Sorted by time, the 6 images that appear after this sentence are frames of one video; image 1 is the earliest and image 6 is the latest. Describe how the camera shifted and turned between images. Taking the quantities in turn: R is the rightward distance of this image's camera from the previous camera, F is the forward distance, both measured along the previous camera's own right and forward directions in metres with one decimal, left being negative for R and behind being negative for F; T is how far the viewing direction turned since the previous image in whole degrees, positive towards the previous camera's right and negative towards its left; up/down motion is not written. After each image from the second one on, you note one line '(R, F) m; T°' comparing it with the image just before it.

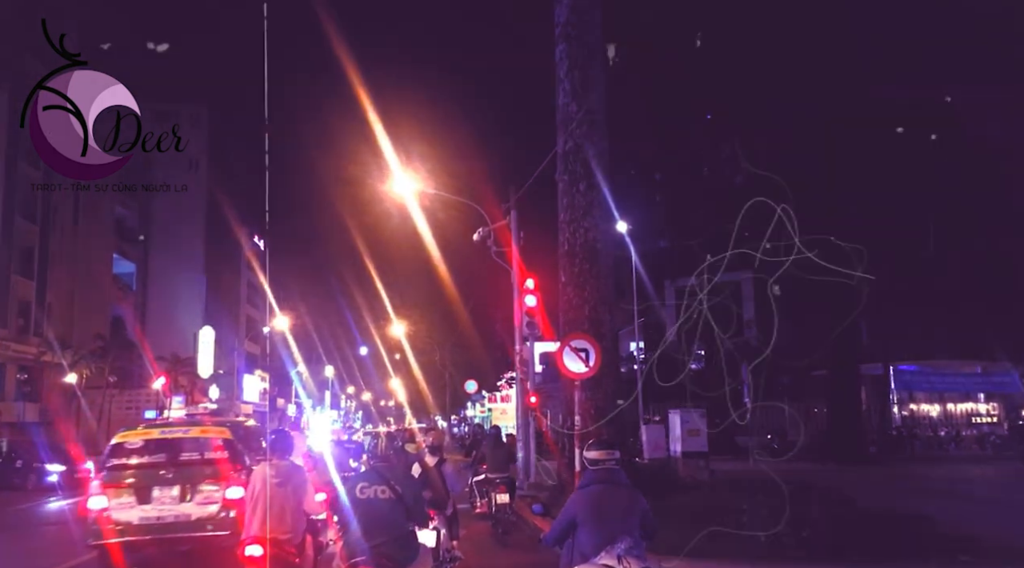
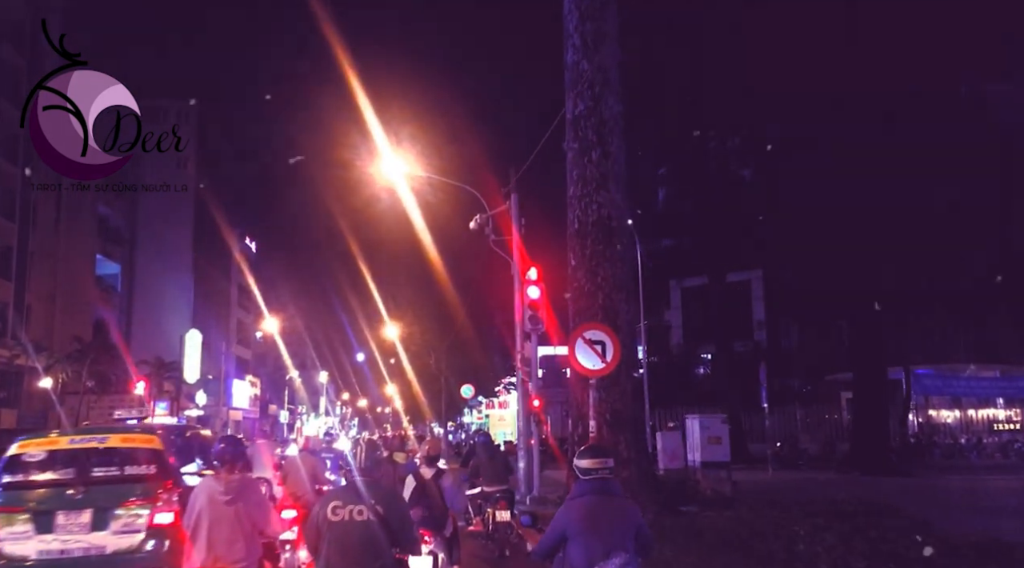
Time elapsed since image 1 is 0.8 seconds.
(-0.1, +2.0) m; 0°
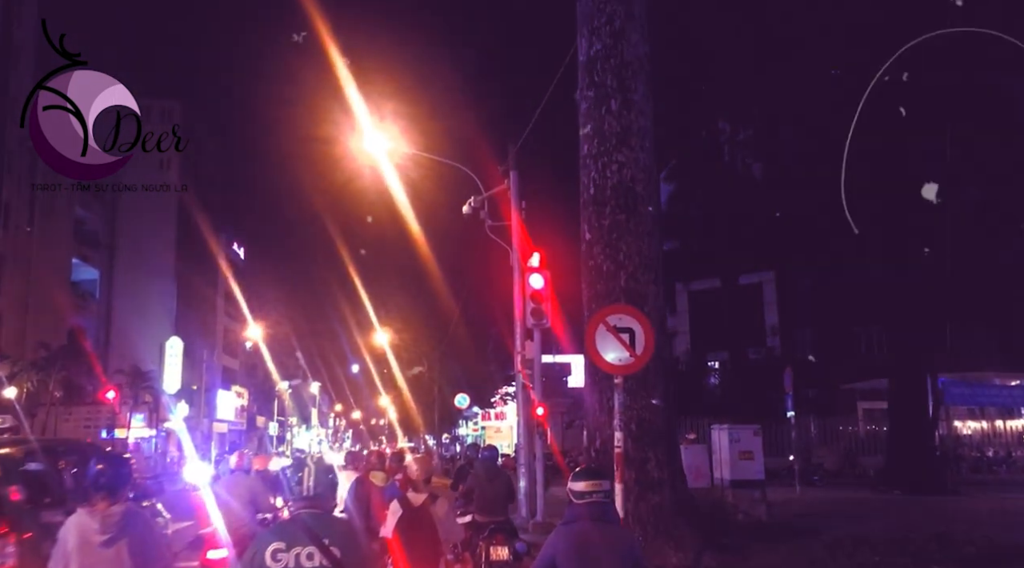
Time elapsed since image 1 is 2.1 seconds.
(-0.1, +2.5) m; 0°
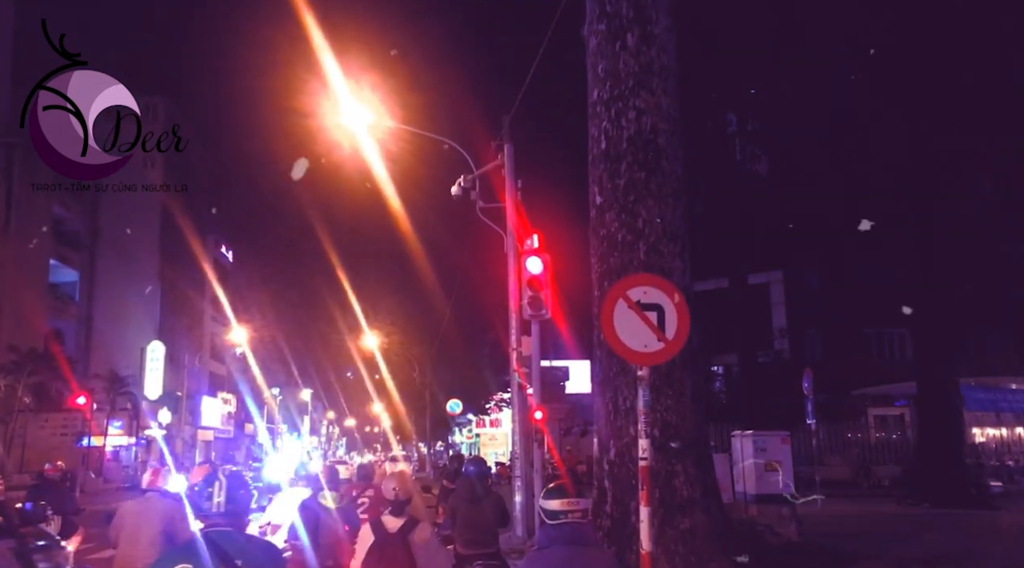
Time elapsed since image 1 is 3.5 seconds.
(0.0, +1.9) m; 0°
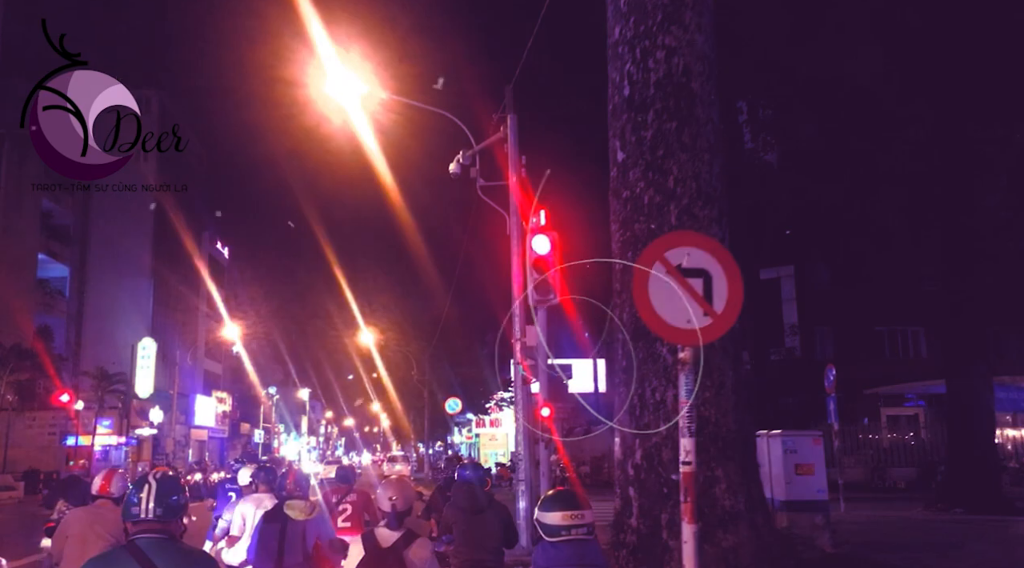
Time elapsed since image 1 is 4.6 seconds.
(0.0, +1.3) m; 0°
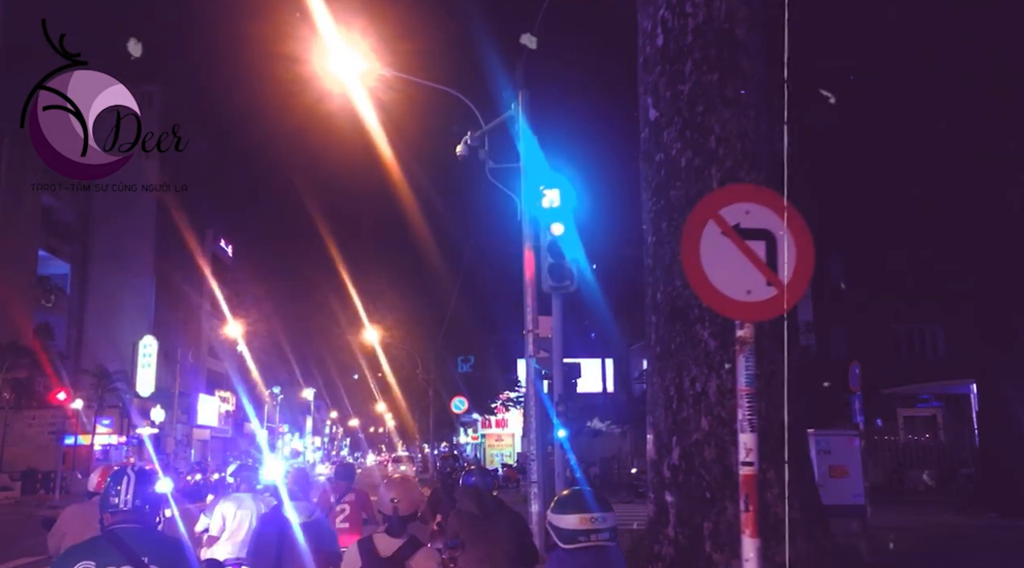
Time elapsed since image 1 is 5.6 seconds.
(-0.1, +0.9) m; 0°
